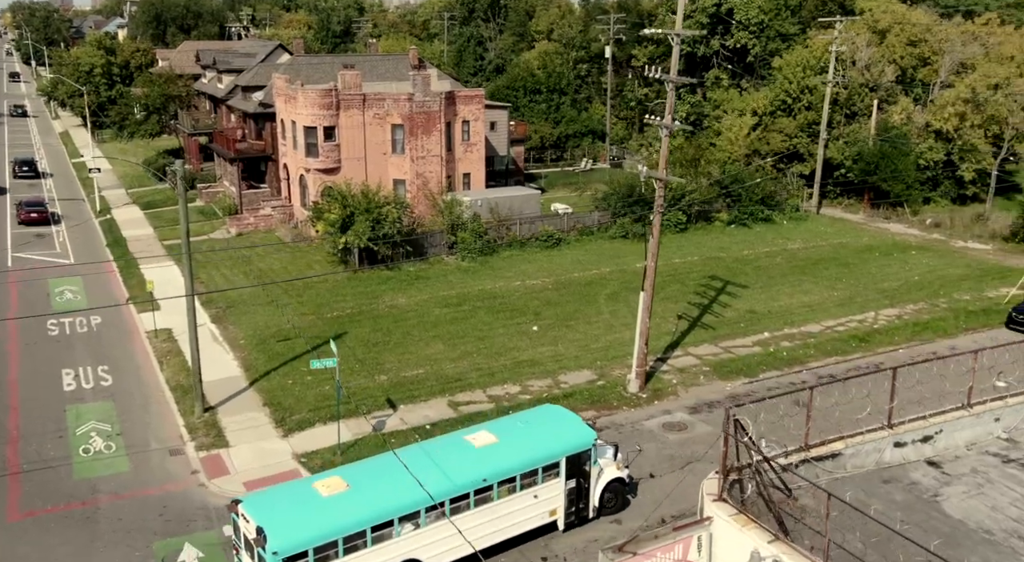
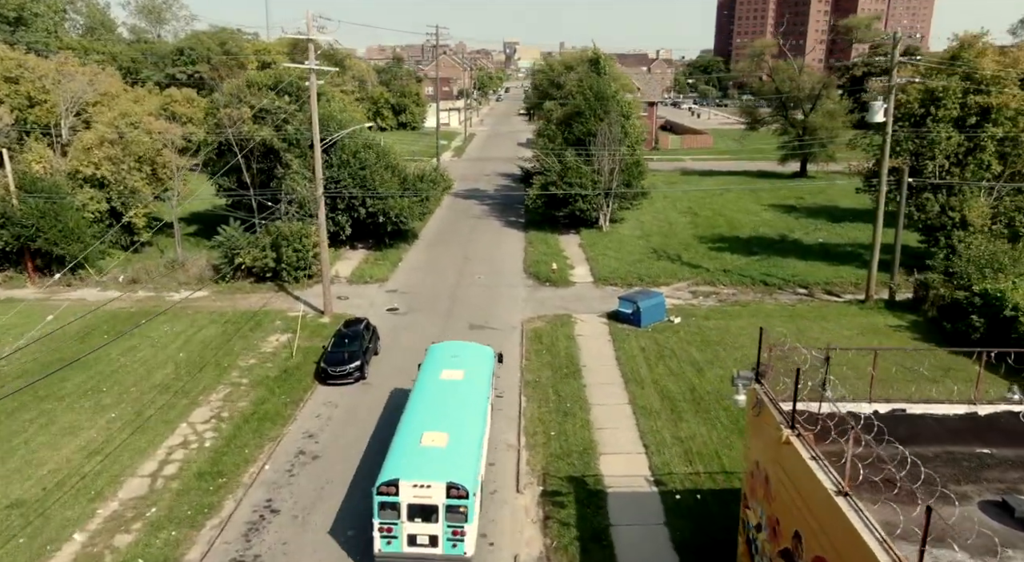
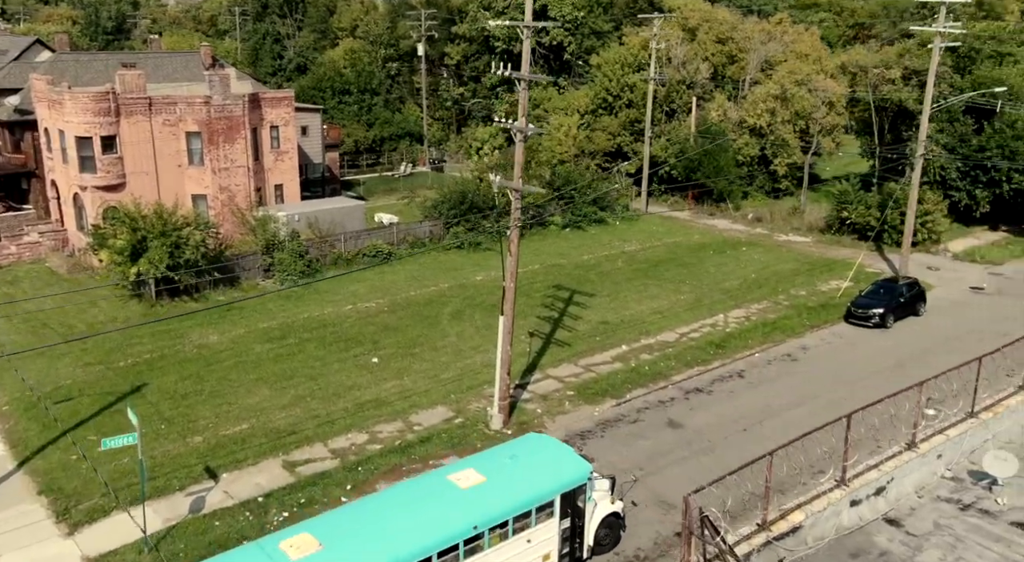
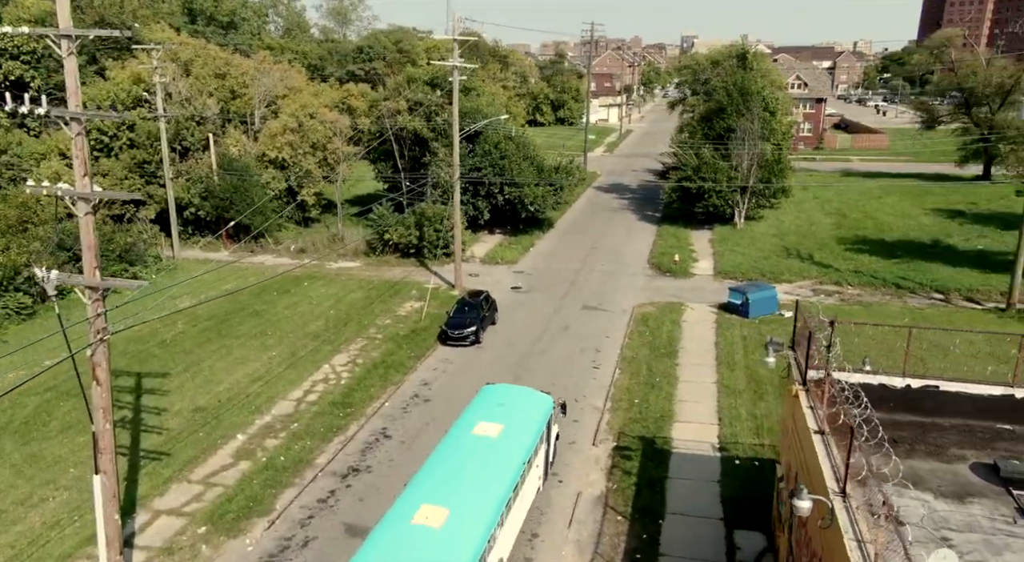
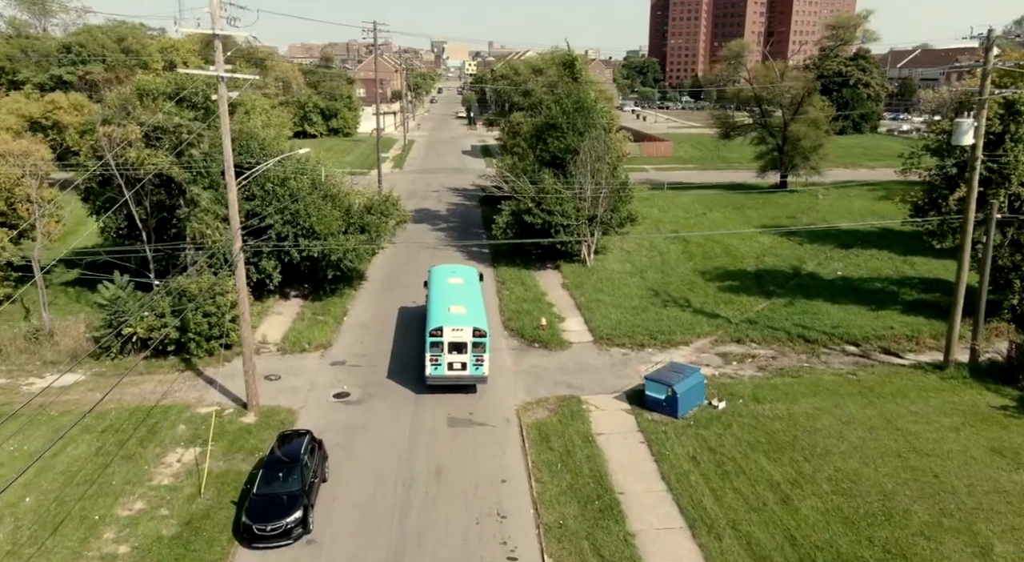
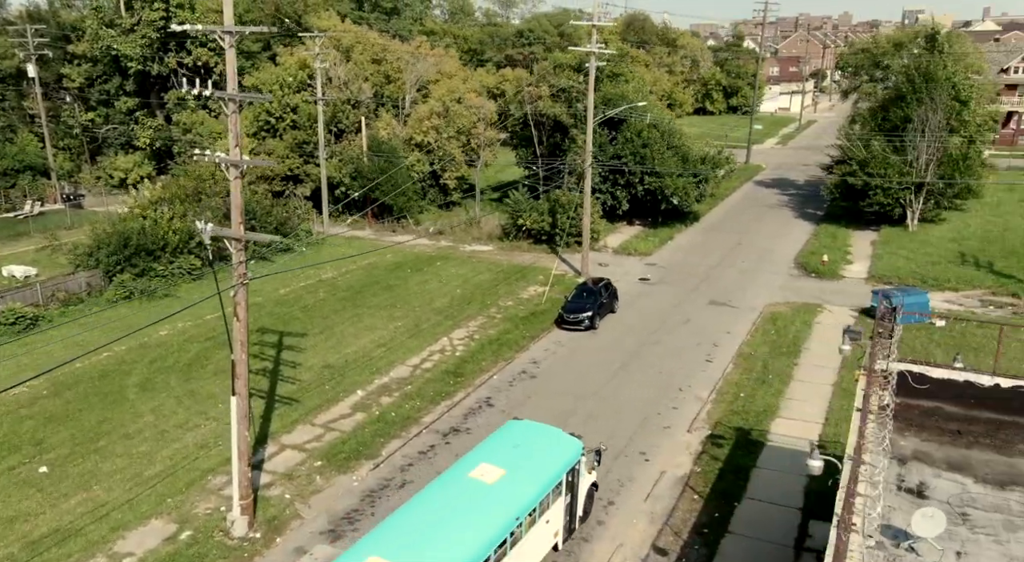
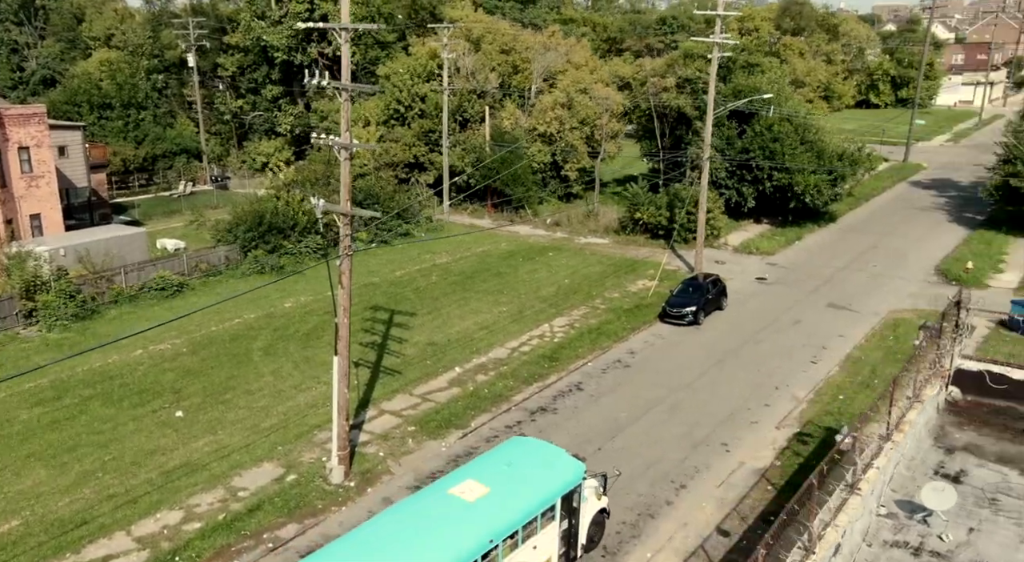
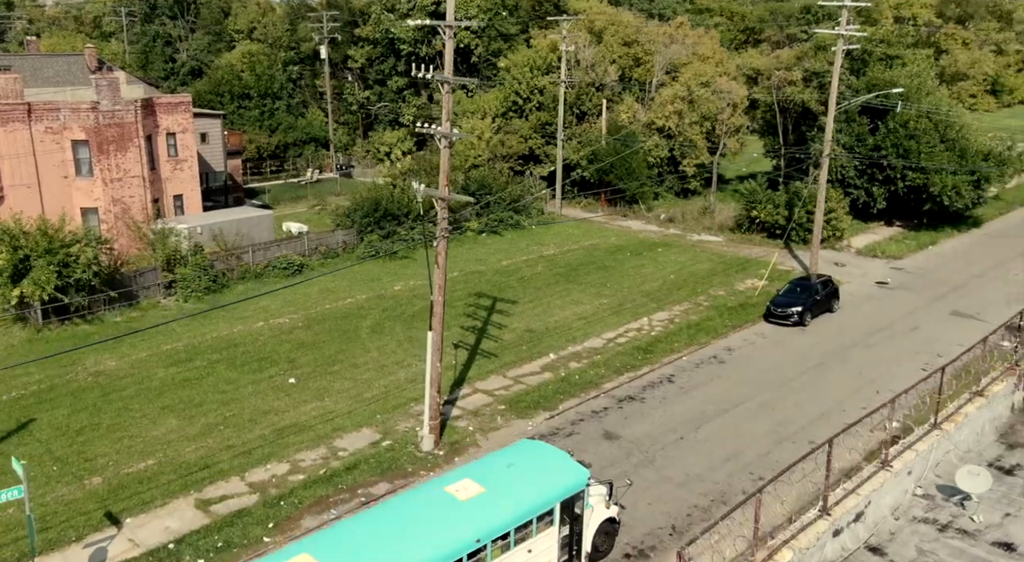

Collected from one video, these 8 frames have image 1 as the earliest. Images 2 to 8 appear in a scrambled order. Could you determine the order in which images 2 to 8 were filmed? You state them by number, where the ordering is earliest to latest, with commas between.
3, 8, 7, 6, 4, 2, 5
